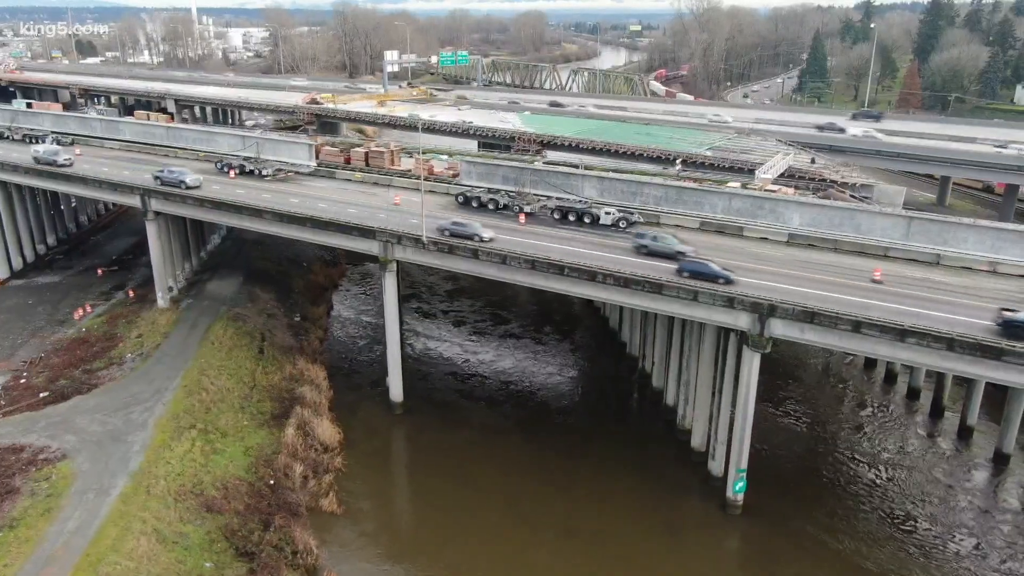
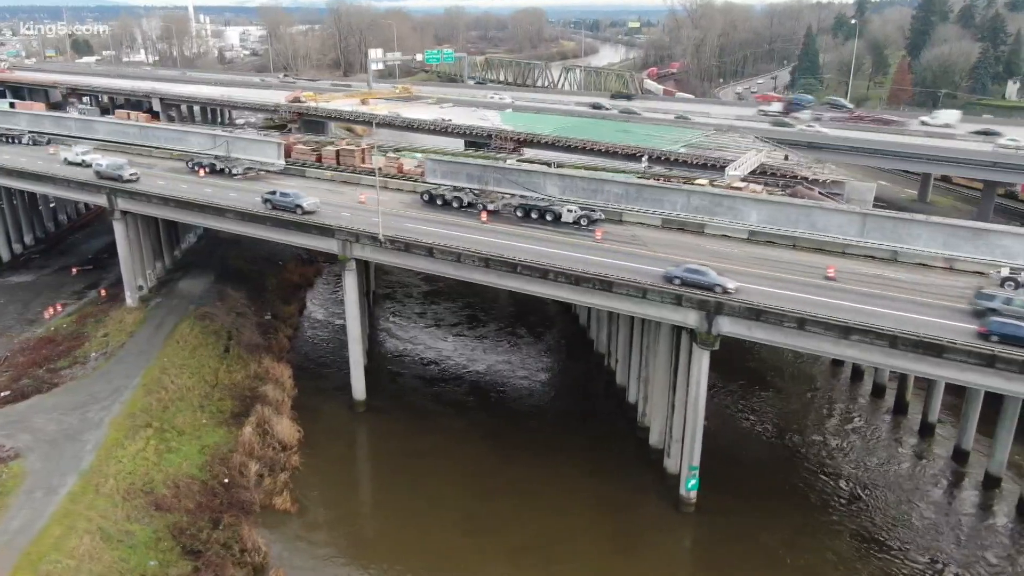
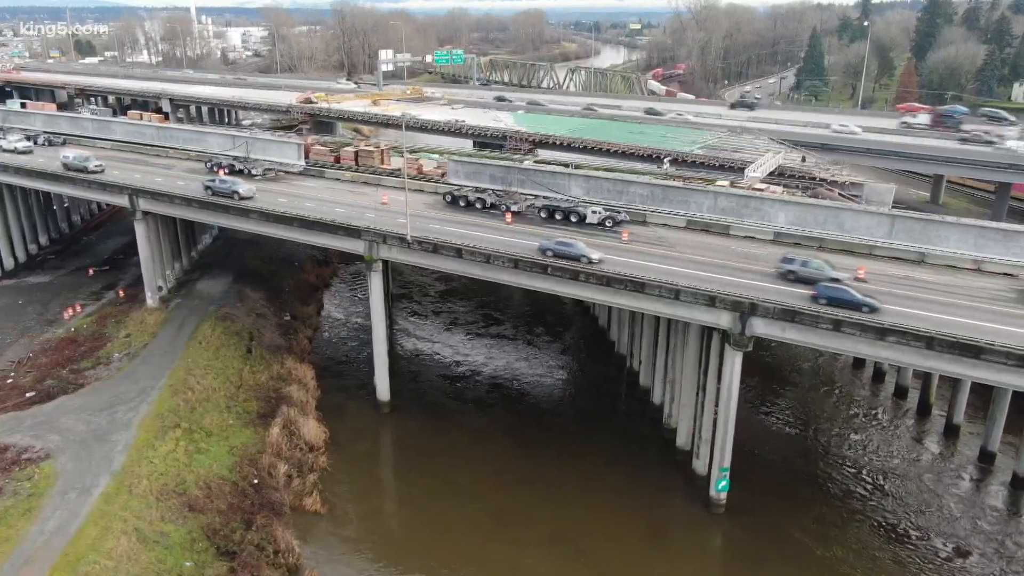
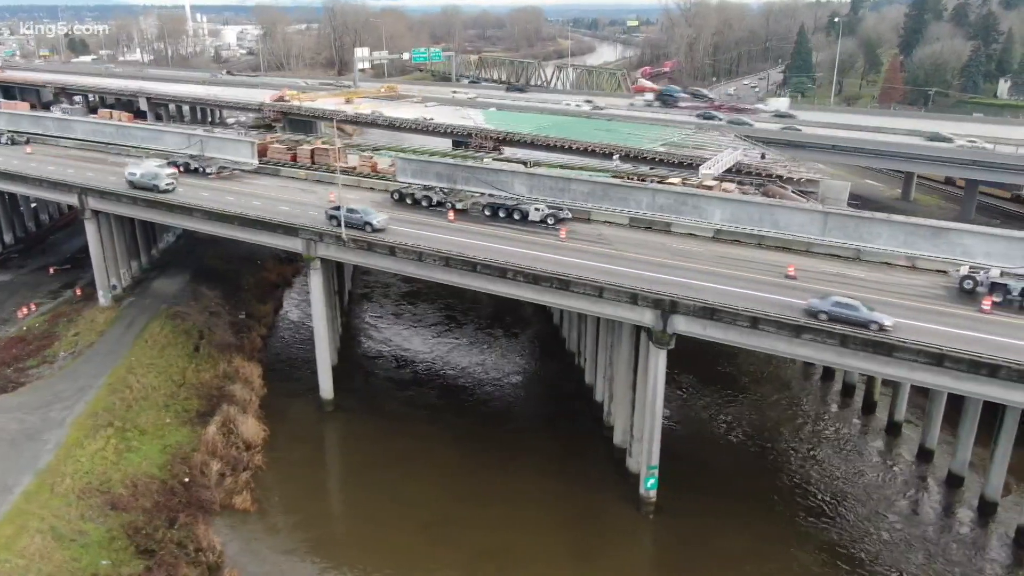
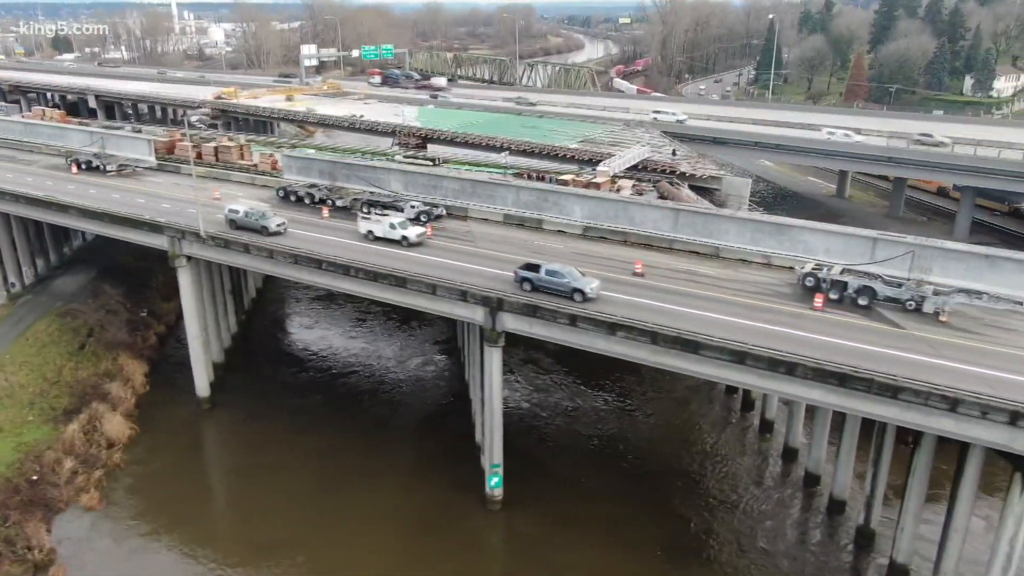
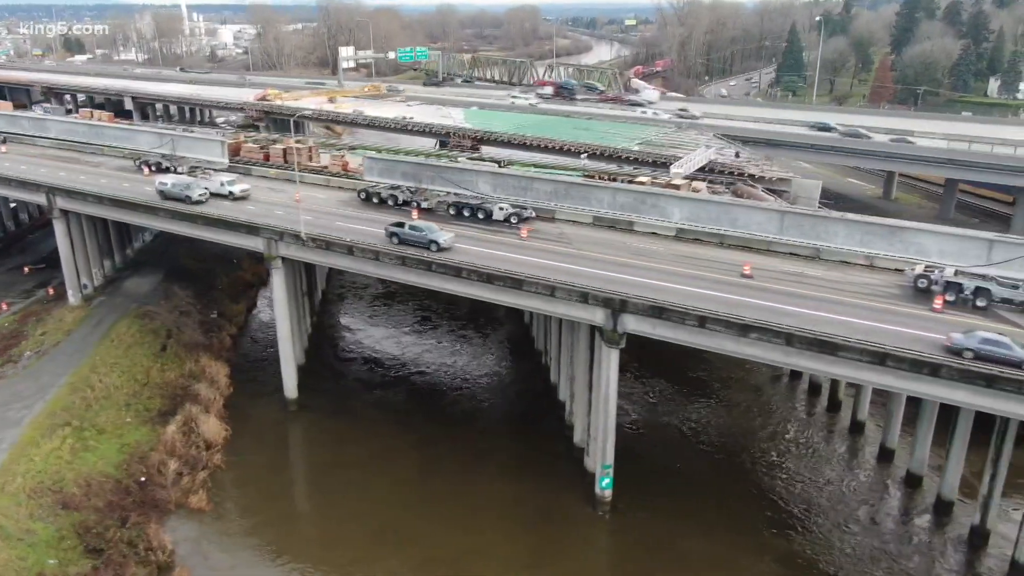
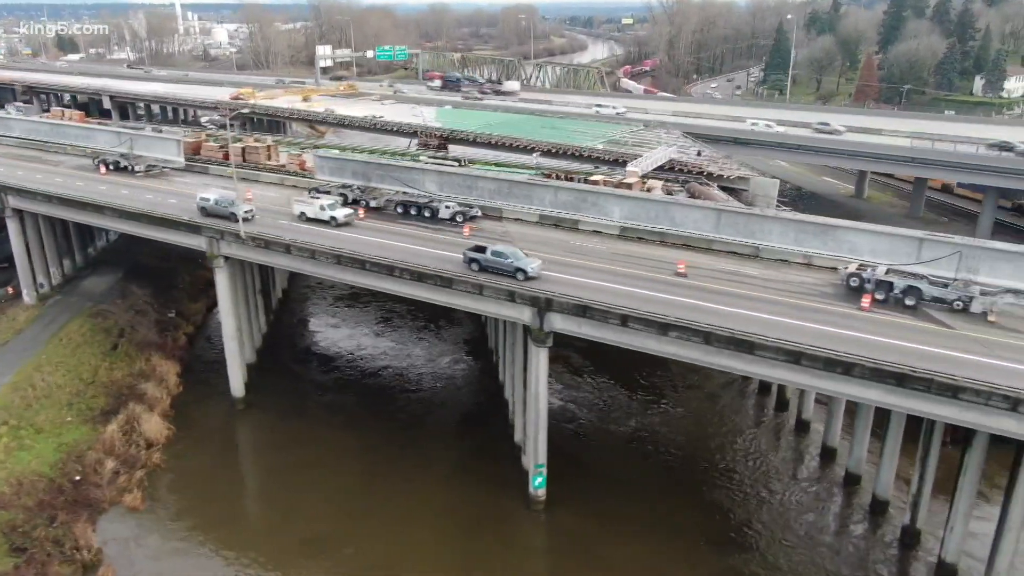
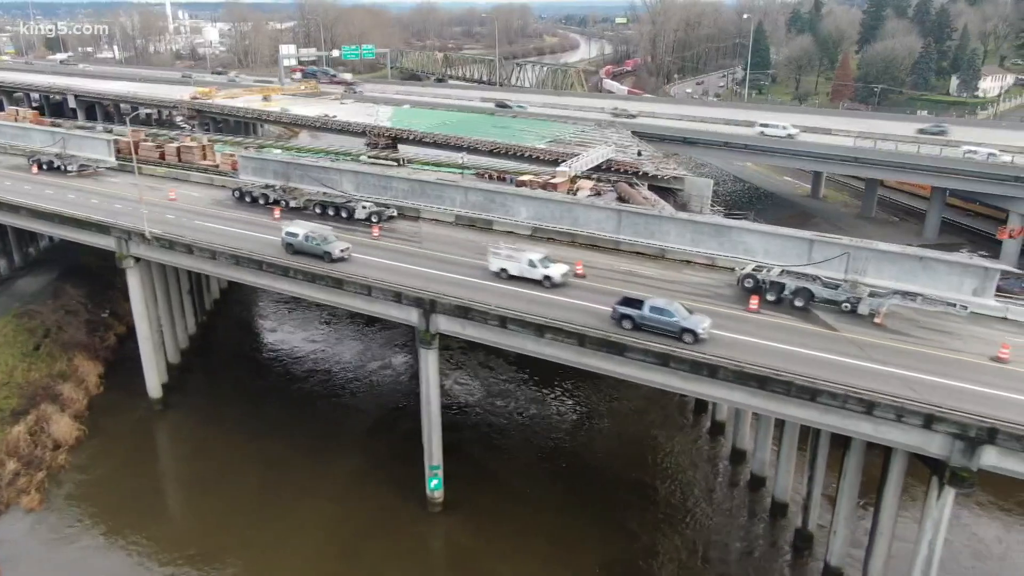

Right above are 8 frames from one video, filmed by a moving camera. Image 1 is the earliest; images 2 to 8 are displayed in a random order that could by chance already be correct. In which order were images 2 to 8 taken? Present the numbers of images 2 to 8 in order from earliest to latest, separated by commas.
3, 2, 4, 6, 7, 5, 8
